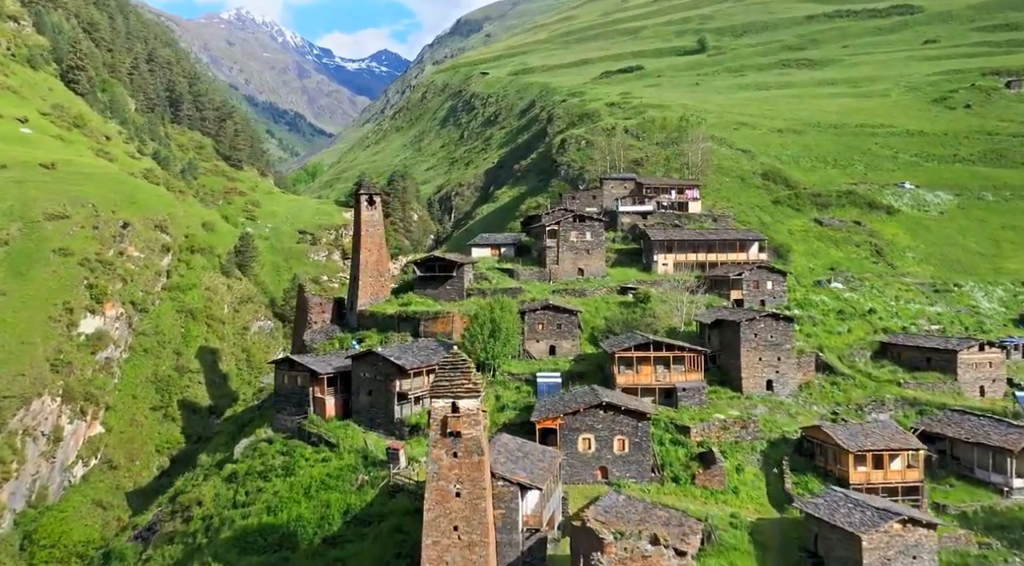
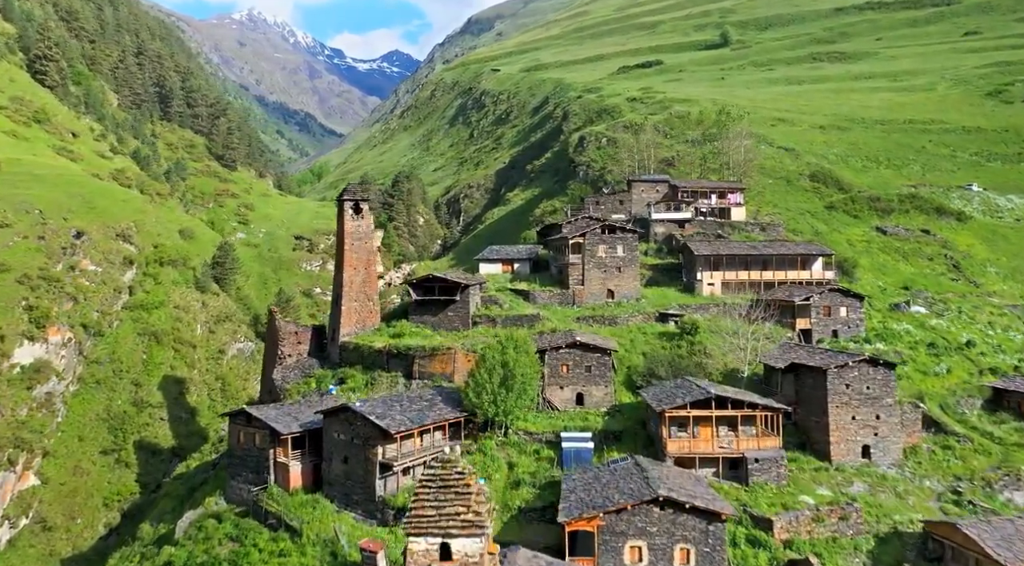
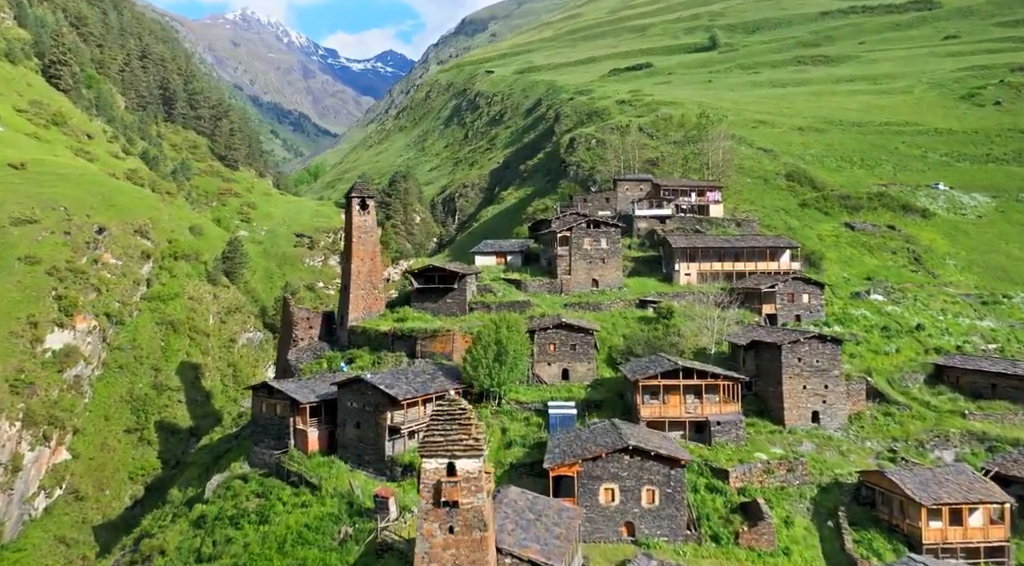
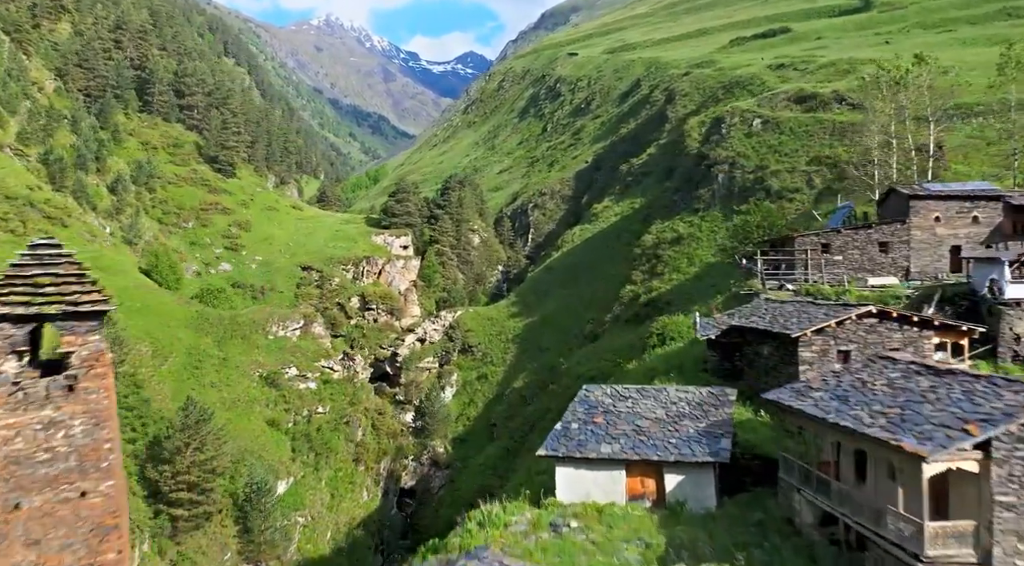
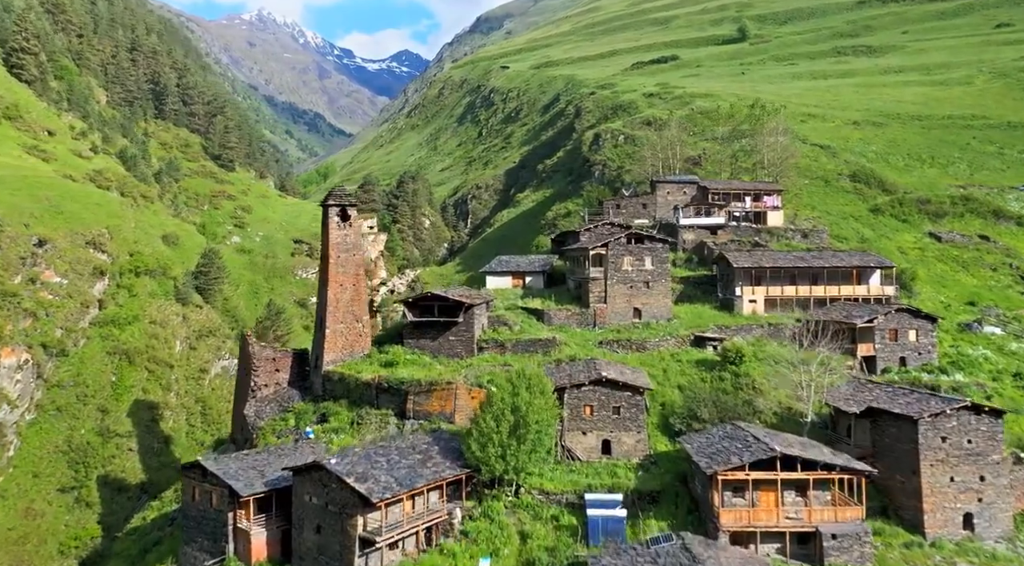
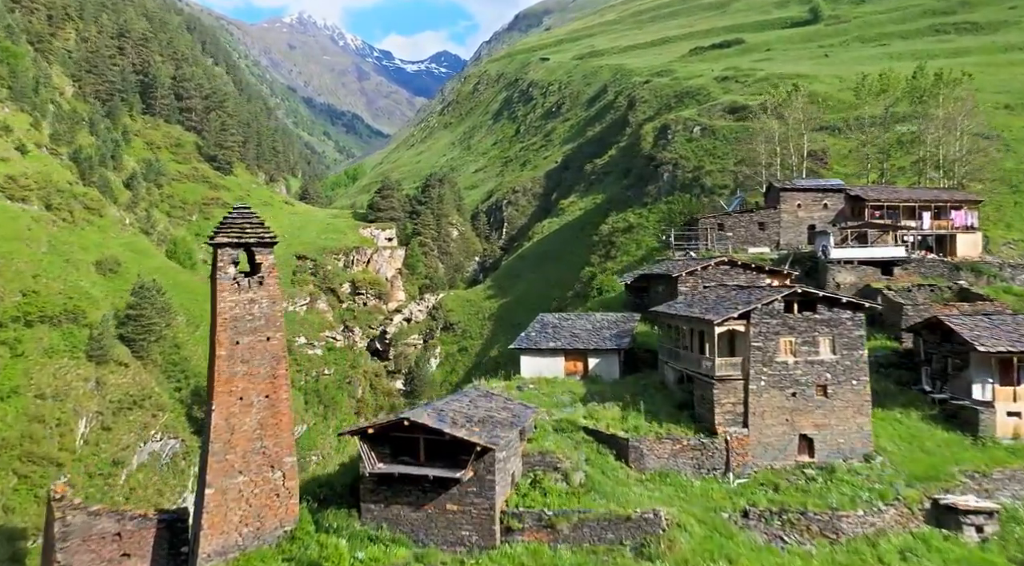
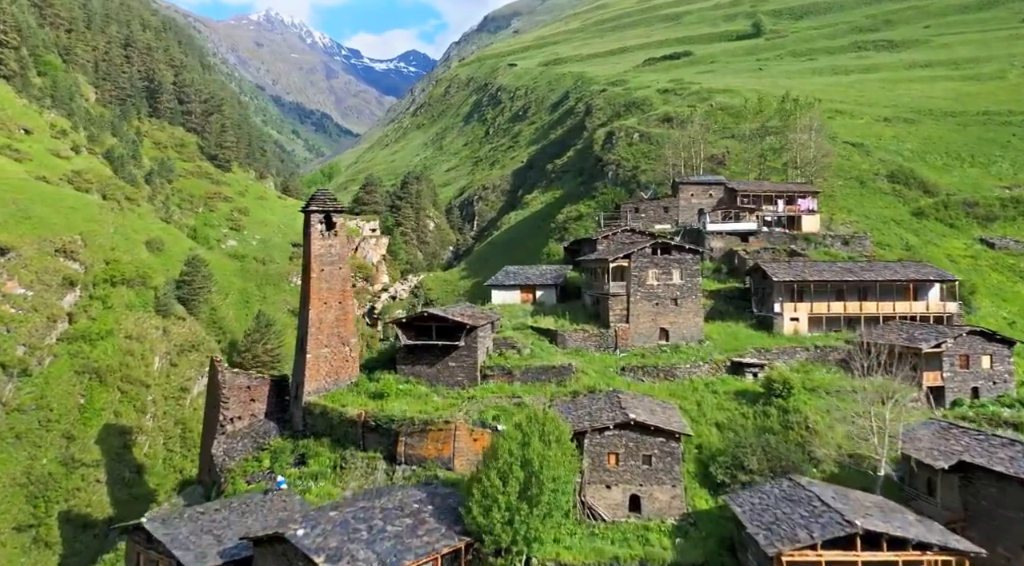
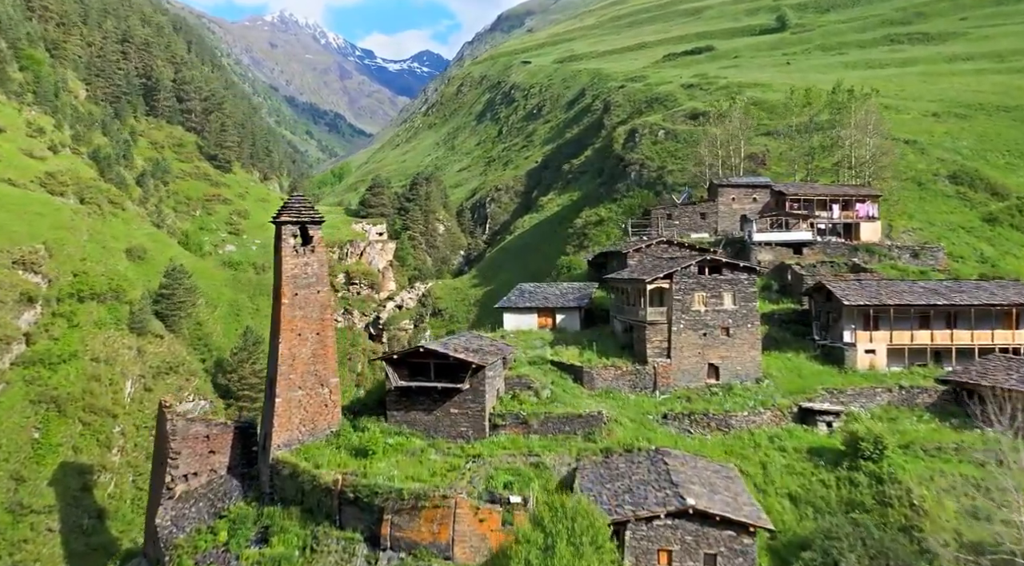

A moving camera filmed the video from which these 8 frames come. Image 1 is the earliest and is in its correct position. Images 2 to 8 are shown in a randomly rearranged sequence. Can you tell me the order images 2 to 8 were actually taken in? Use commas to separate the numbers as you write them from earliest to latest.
3, 2, 5, 7, 8, 6, 4
